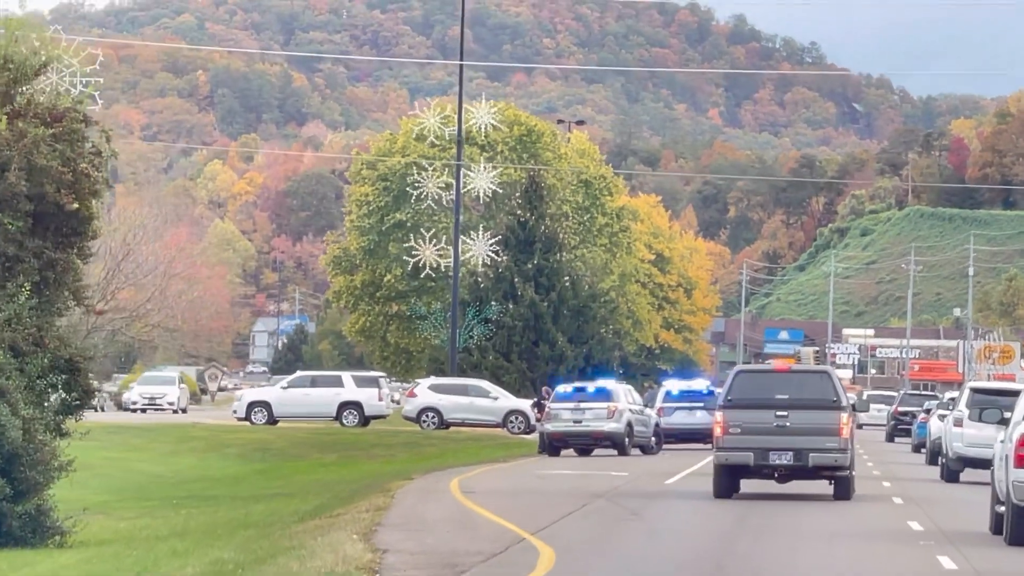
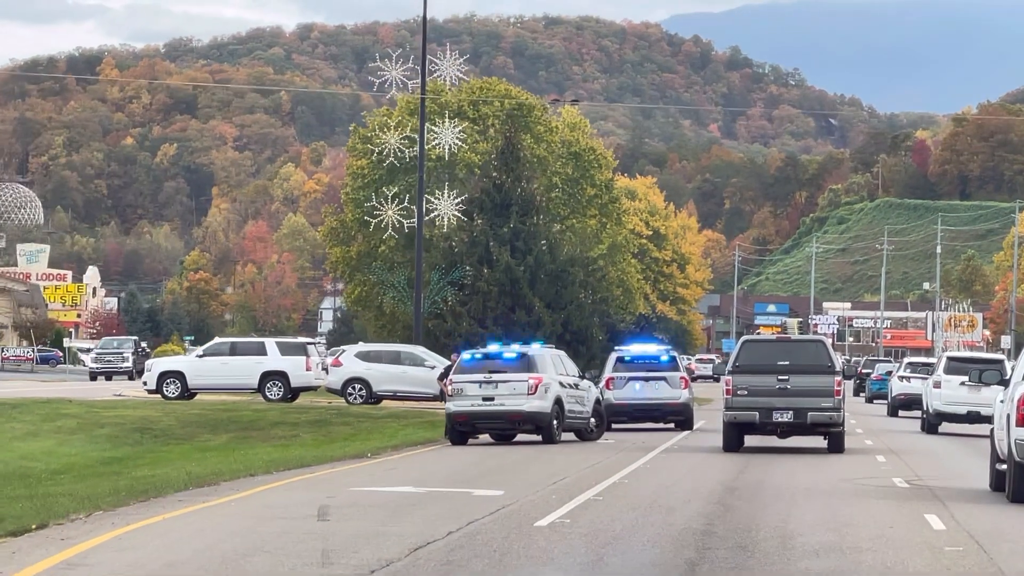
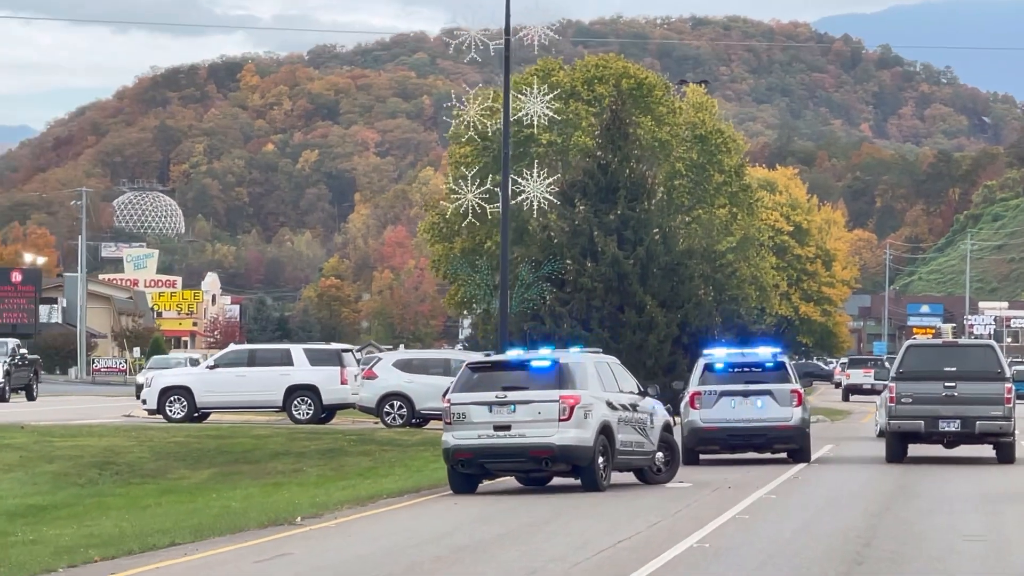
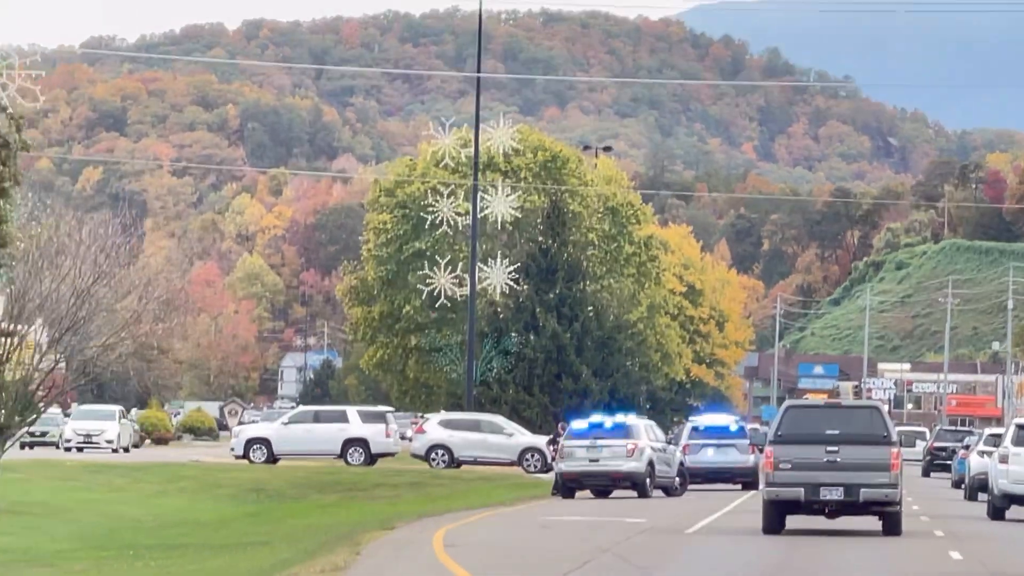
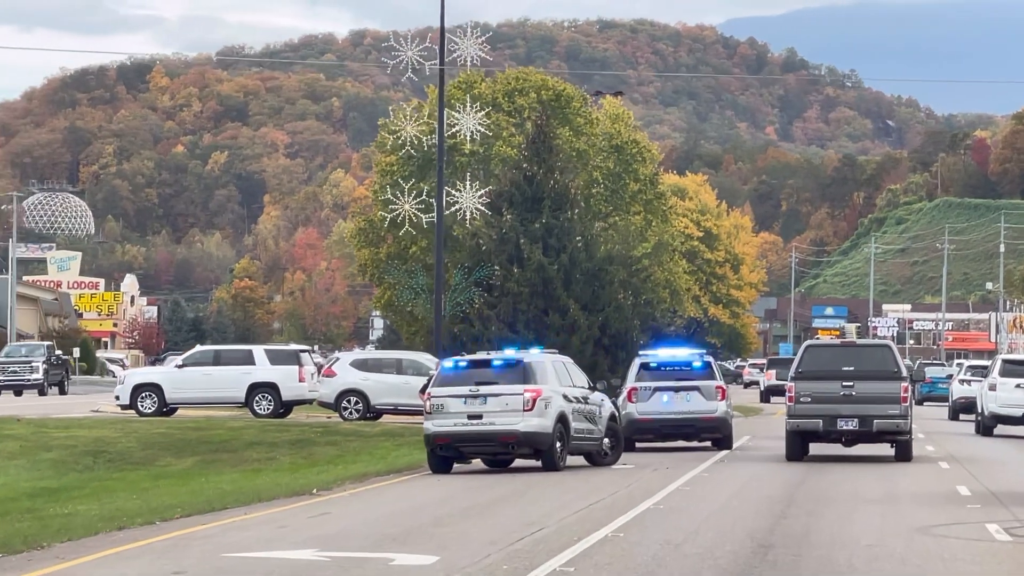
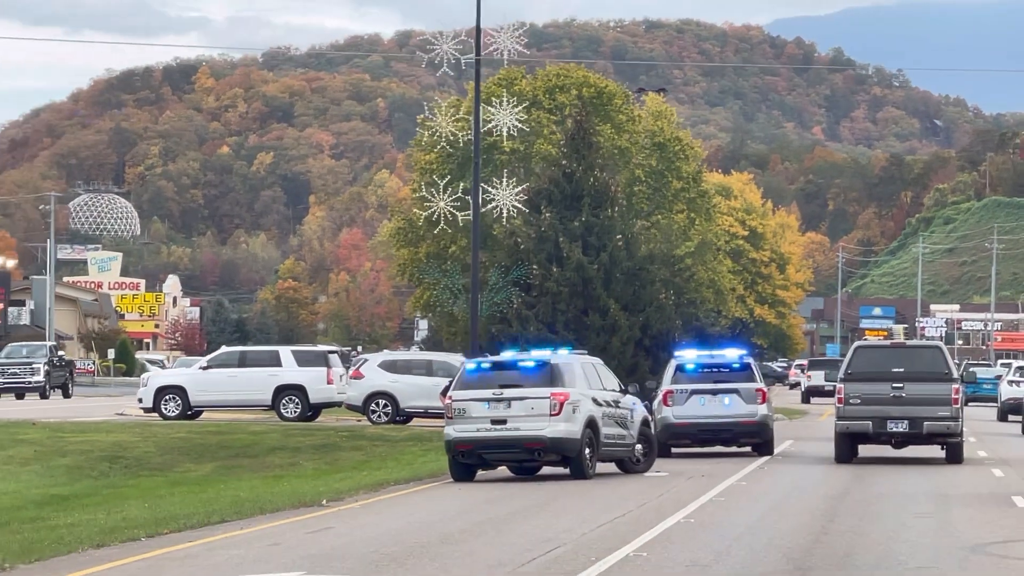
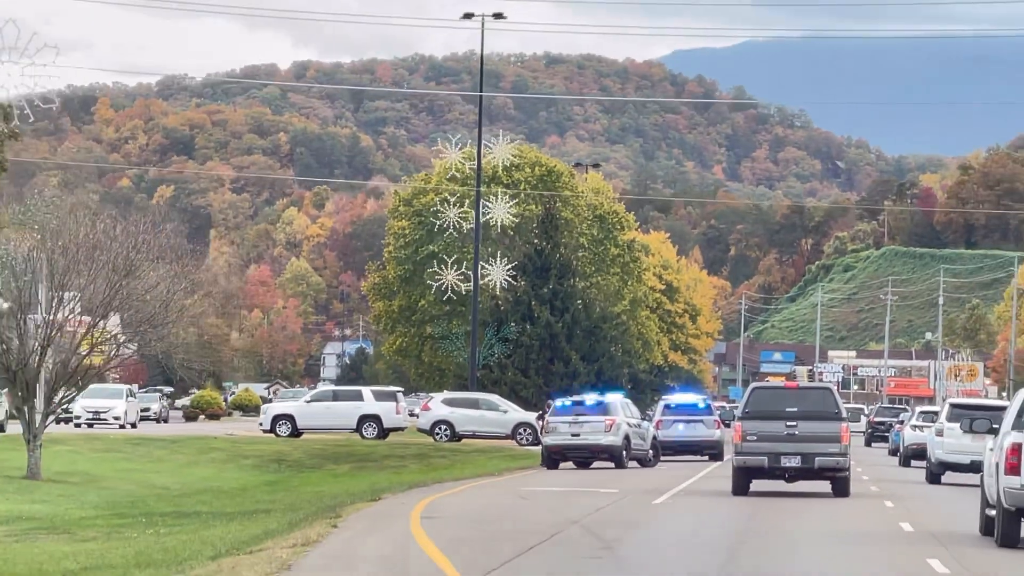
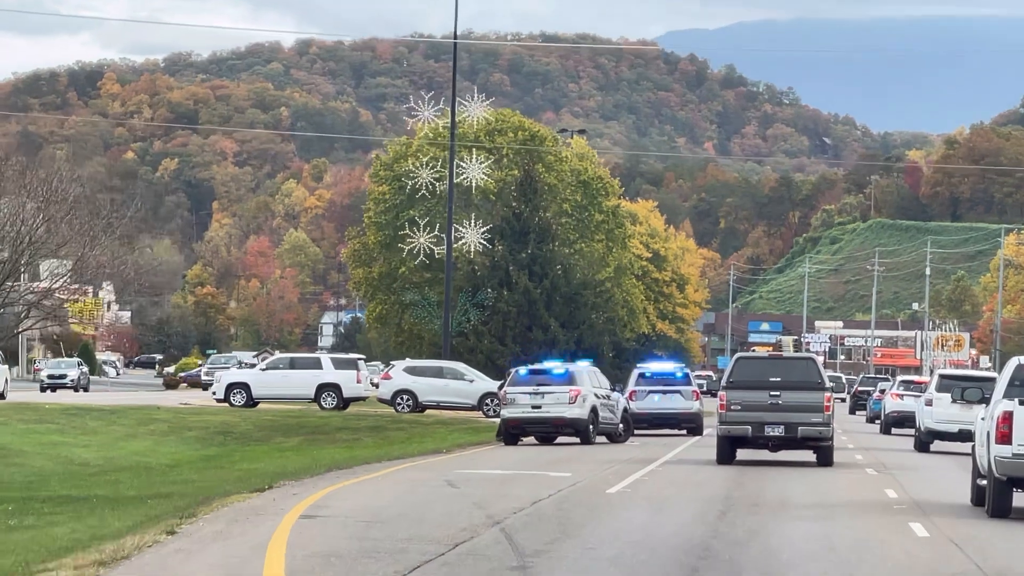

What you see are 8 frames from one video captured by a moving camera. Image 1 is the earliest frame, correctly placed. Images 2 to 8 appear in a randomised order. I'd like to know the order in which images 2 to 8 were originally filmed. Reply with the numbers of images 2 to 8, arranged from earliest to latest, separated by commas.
4, 7, 8, 2, 5, 6, 3
